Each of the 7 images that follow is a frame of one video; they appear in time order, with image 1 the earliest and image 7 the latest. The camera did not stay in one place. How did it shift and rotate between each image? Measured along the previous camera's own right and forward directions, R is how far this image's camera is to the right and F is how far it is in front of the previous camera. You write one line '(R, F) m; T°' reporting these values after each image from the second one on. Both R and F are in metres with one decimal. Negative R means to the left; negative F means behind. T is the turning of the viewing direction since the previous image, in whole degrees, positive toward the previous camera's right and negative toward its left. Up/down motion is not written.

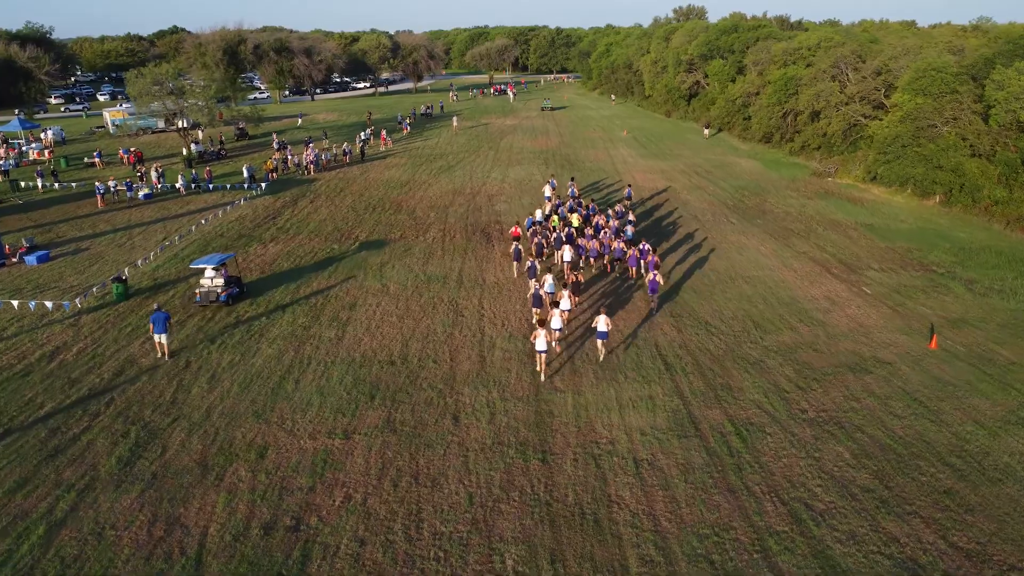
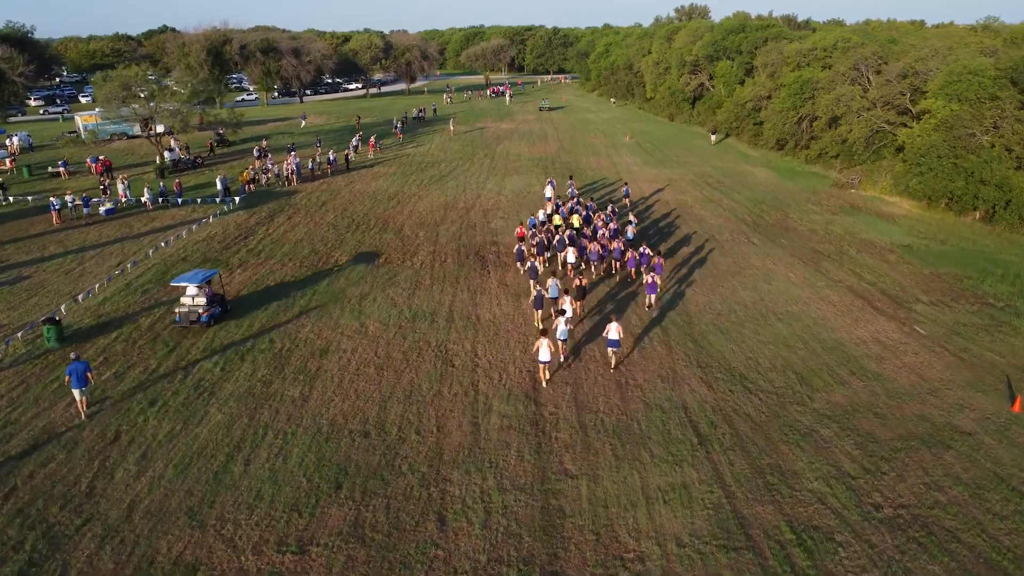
(0.0, +2.5) m; 0°
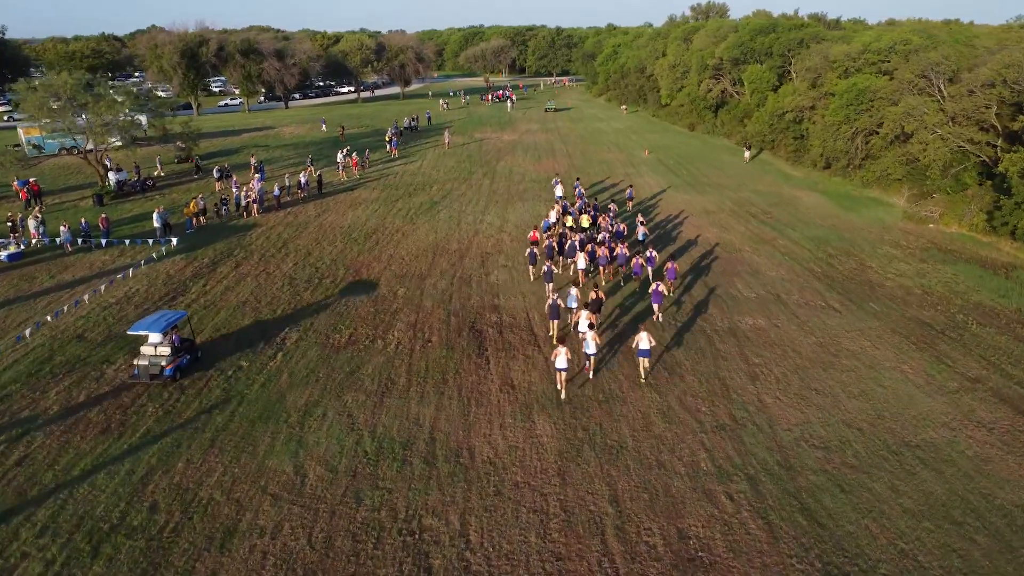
(-0.1, +5.4) m; 0°
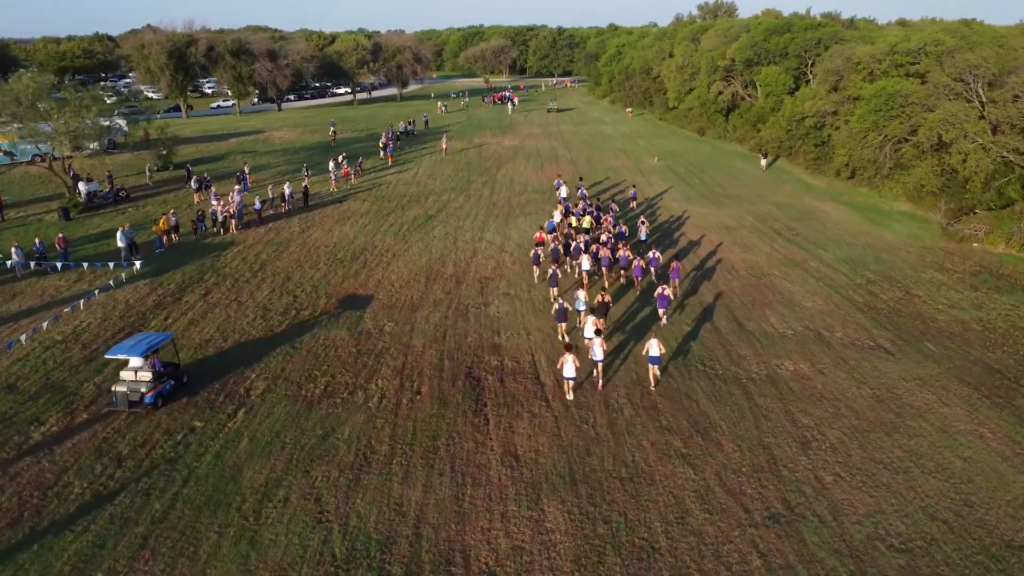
(-0.1, +2.3) m; 0°
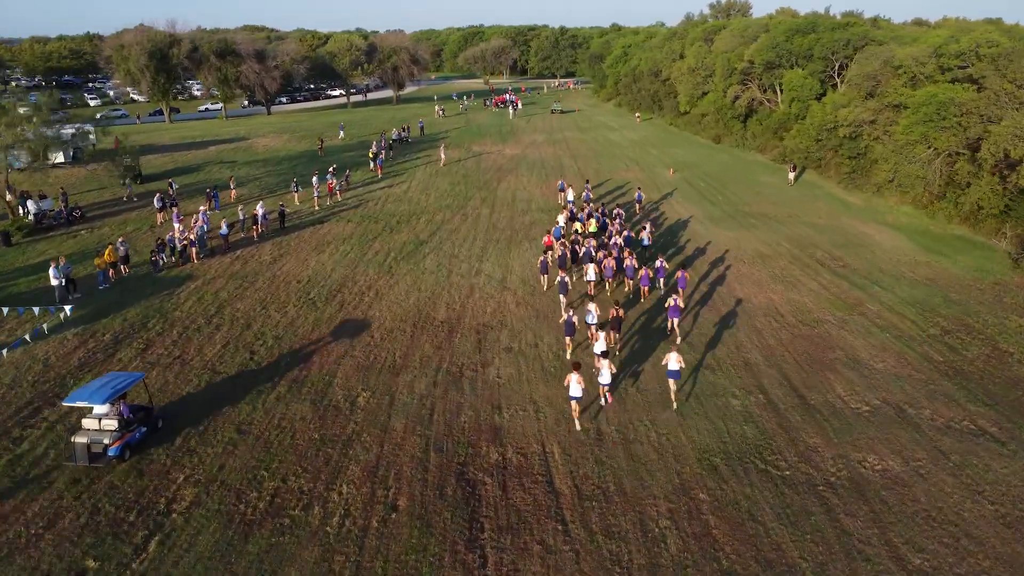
(-0.1, +3.3) m; 0°
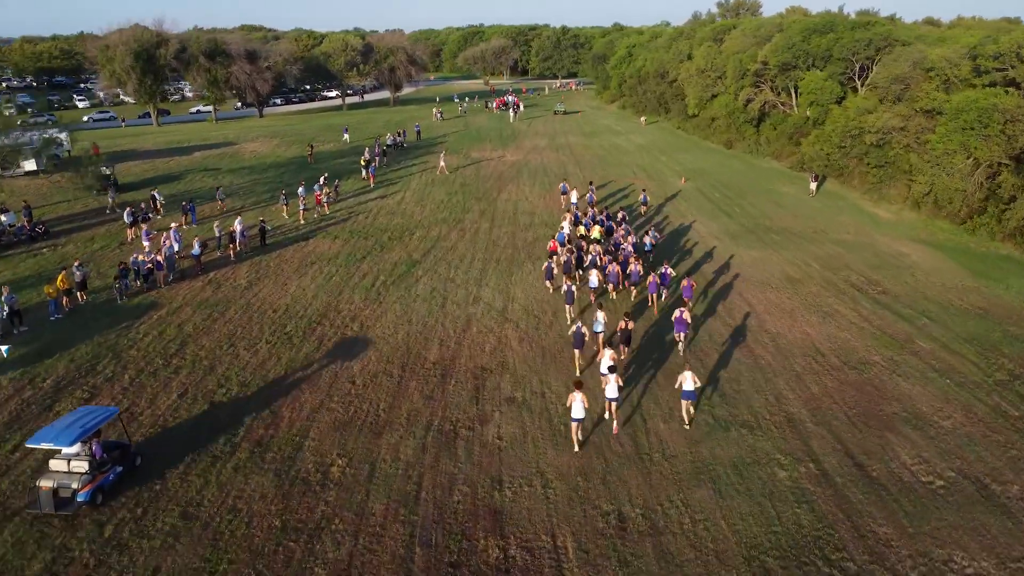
(0.0, +2.2) m; 0°
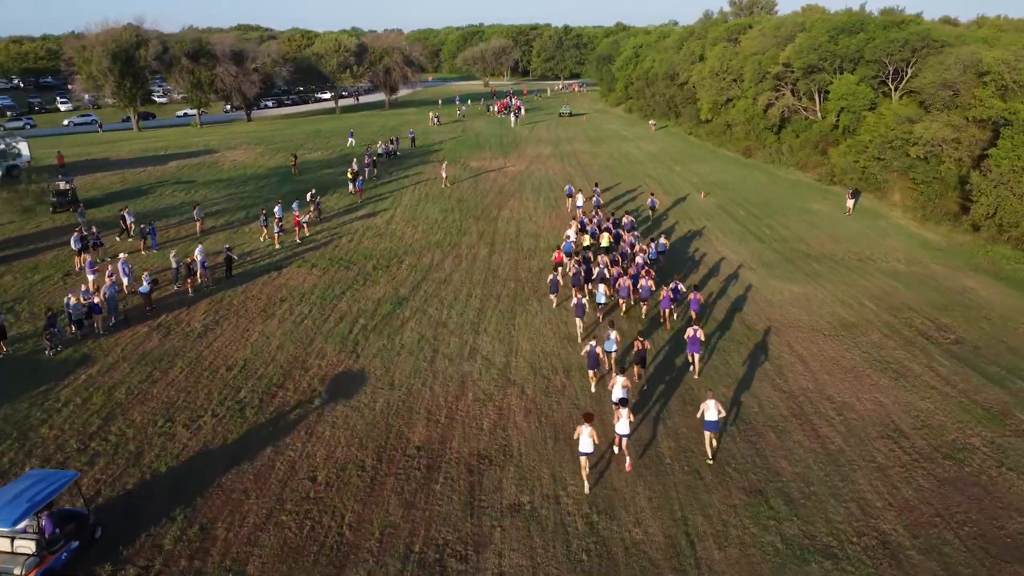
(-0.1, +3.1) m; 0°
